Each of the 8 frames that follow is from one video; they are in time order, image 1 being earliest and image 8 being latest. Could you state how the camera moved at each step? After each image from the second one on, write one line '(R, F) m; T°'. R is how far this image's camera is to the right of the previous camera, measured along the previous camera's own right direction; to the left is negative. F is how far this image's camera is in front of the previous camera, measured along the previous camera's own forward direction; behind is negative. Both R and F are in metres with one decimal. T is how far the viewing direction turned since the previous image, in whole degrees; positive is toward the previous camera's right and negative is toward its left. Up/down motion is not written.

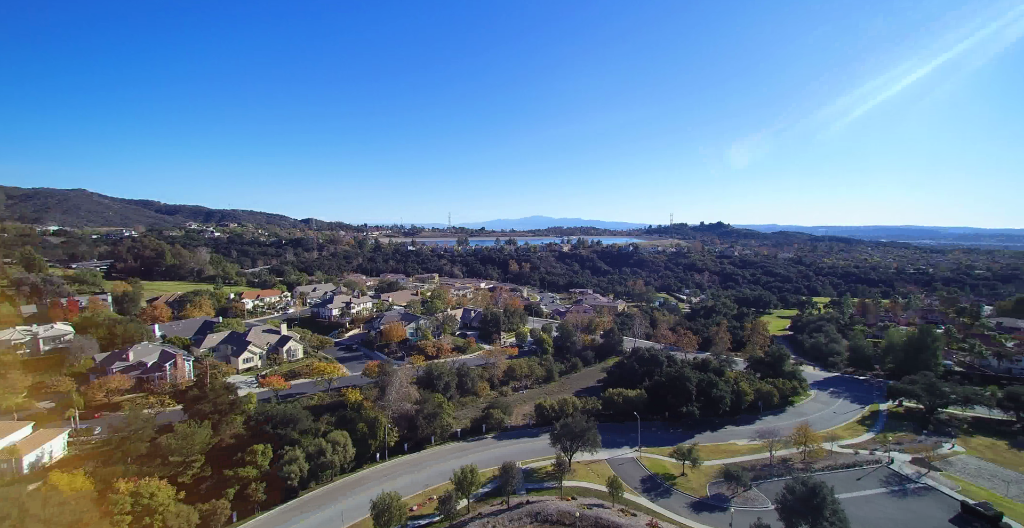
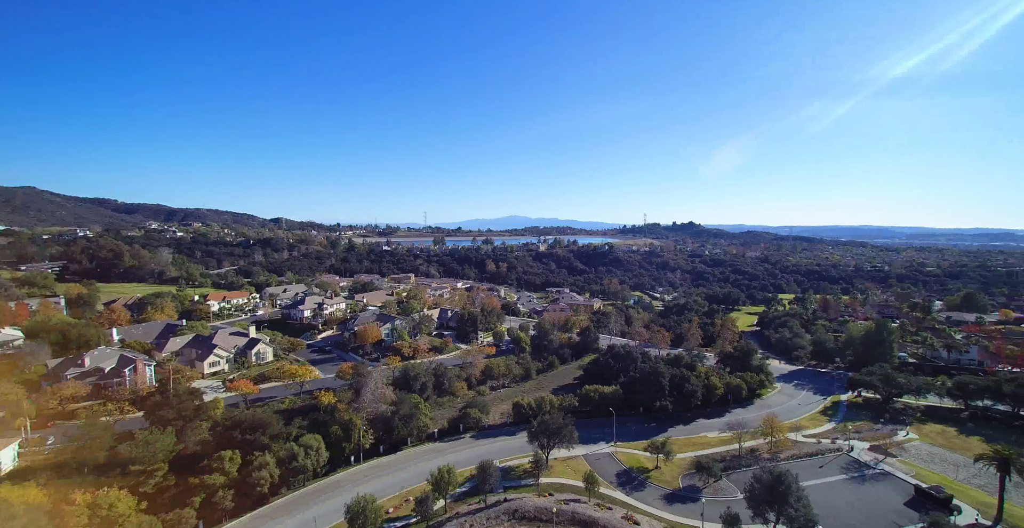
(-0.1, +0.1) m; +3°
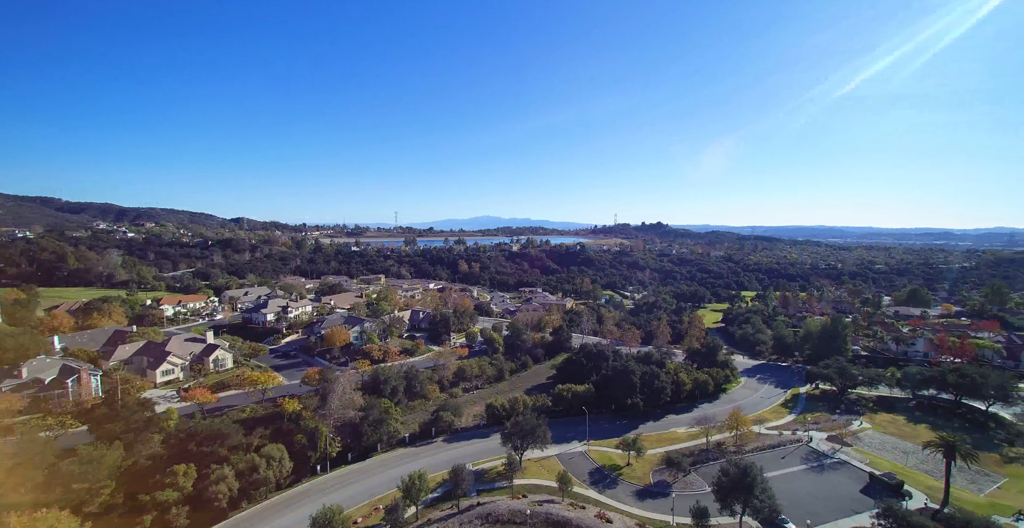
(-0.1, +0.4) m; +4°
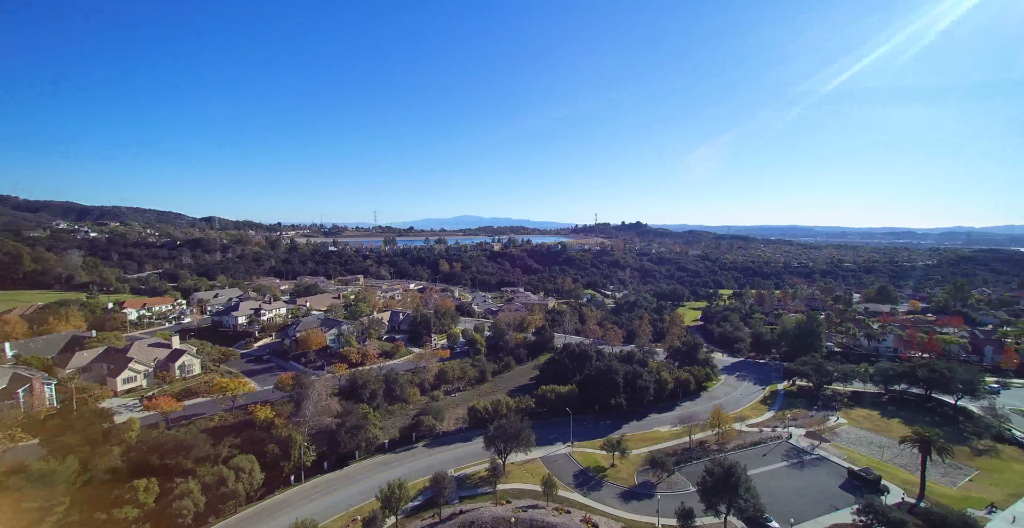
(-0.1, +0.7) m; +2°
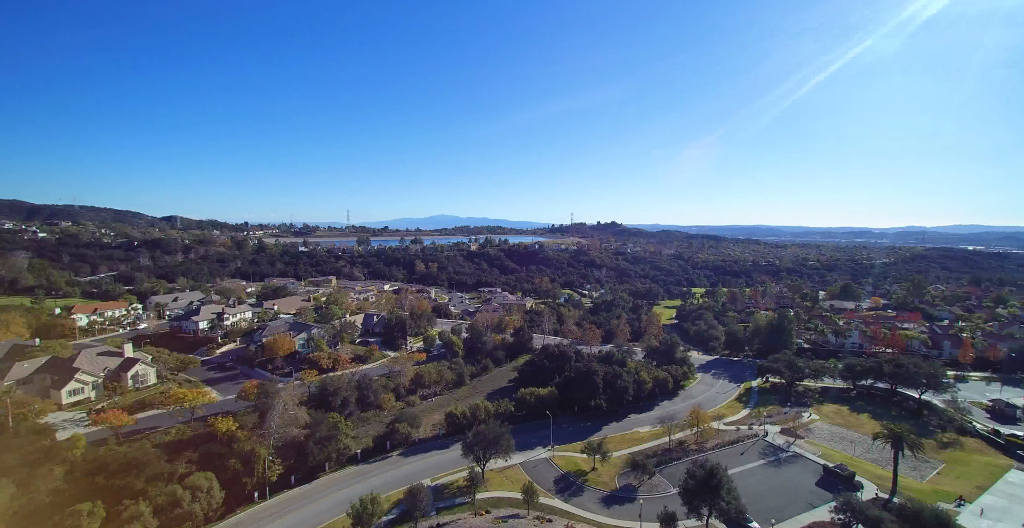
(-0.1, +0.9) m; +3°
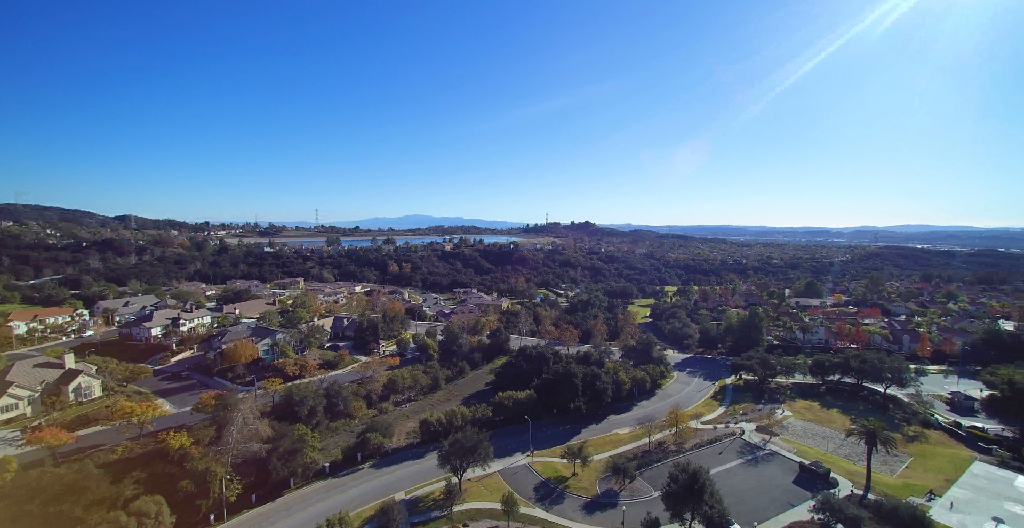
(-0.2, +1.1) m; +3°
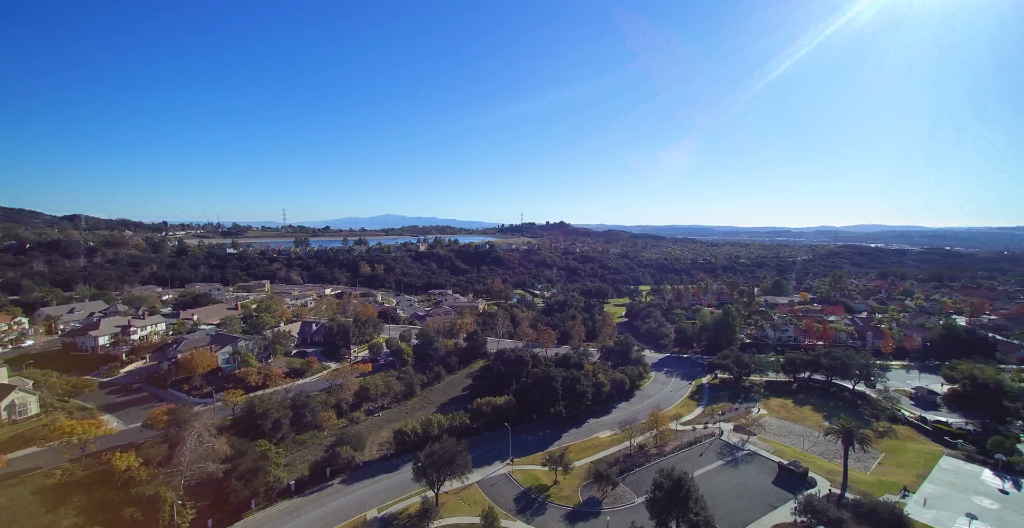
(-0.2, +1.2) m; +3°
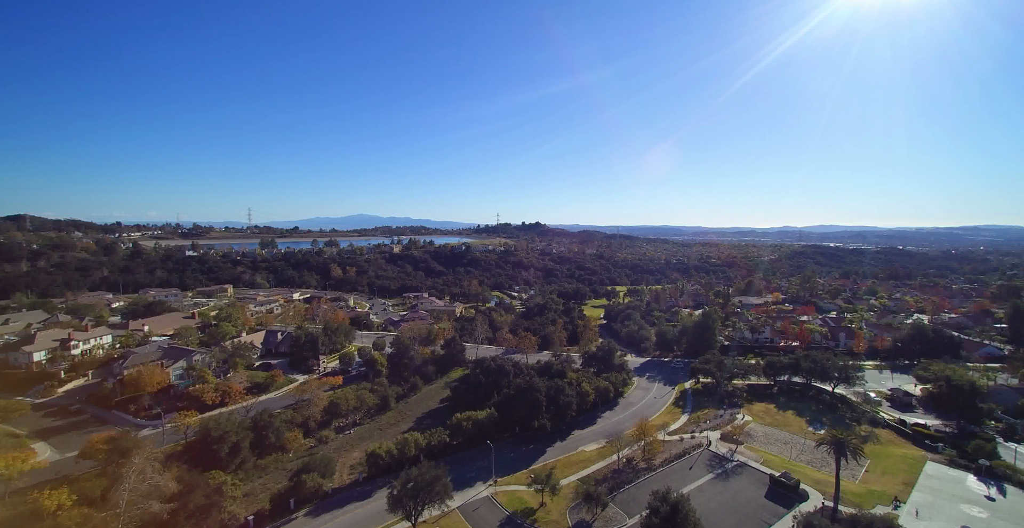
(-0.3, +2.1) m; +3°
